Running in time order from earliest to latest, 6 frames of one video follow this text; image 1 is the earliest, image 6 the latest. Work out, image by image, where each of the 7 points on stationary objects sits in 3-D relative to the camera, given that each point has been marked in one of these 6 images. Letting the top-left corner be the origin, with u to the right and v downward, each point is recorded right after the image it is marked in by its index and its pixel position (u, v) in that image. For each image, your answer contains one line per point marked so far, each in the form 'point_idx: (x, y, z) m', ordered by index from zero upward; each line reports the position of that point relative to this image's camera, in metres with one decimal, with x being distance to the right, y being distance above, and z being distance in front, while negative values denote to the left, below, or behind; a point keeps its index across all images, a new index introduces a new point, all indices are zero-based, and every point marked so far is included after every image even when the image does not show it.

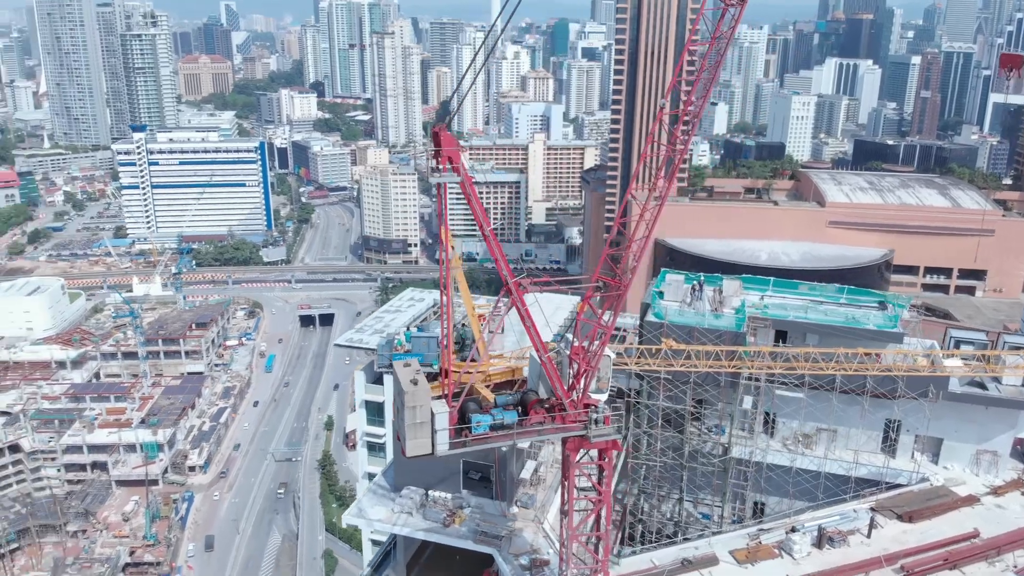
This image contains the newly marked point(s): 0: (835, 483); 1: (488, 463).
0: (+3.0, -1.8, +8.8) m
1: (-0.2, -1.4, +7.4) m
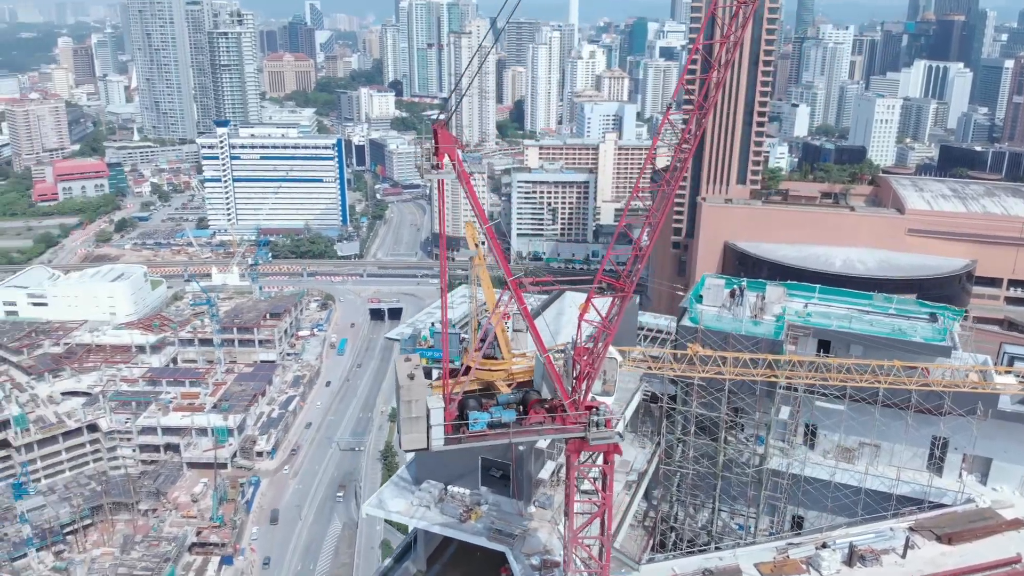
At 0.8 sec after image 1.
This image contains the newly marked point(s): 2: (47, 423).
0: (+3.3, -1.9, +8.5) m
1: (-0.1, -1.4, +7.4) m
2: (-7.8, -2.3, +16.0) m
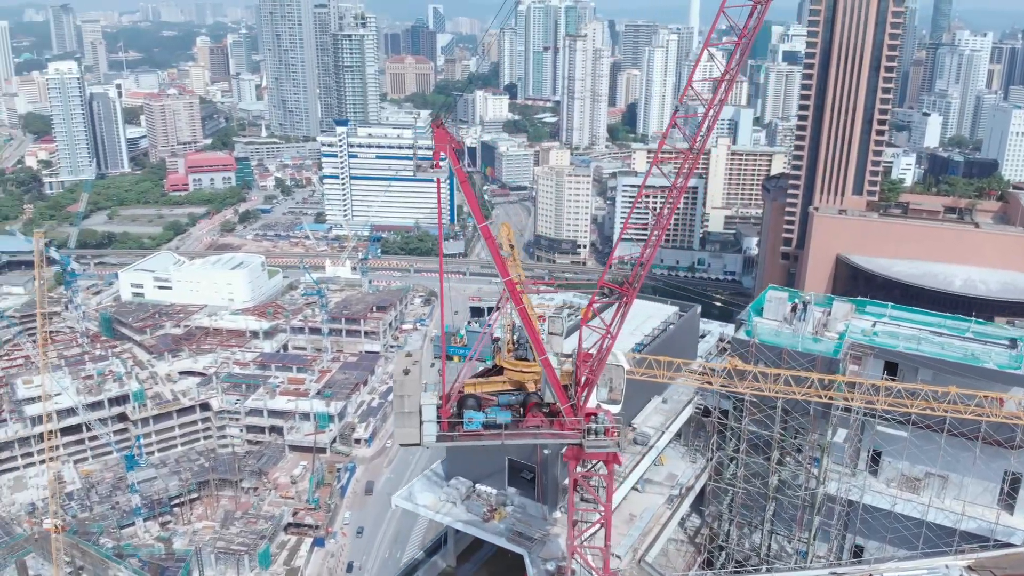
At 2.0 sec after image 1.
0: (+3.6, -2.1, +8.0) m
1: (+0.2, -1.4, +7.4) m
2: (-6.3, -2.0, +17.0) m
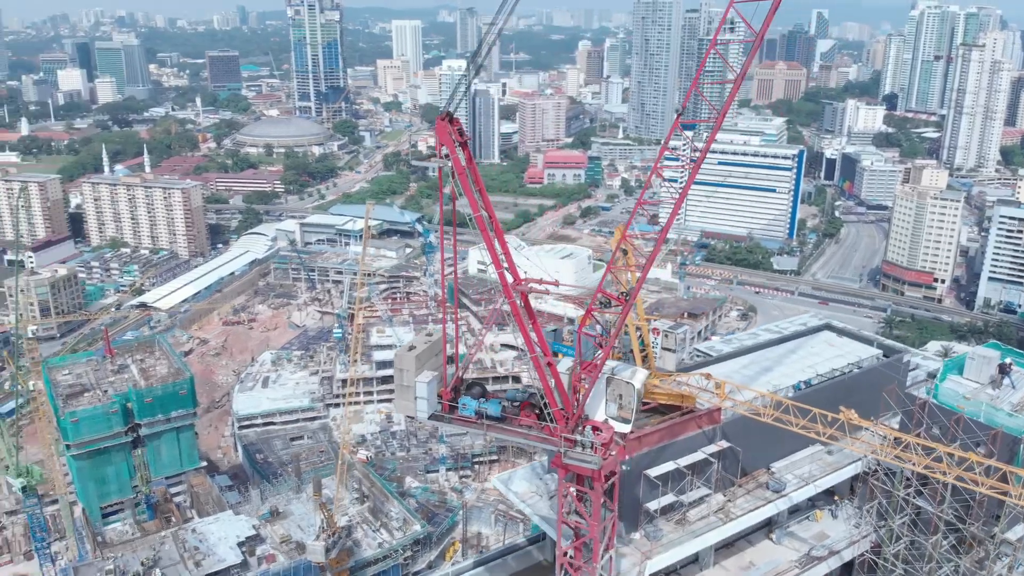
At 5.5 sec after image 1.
0: (+4.1, -2.6, +6.2) m
1: (+0.9, -1.4, +7.1) m
2: (-0.6, -1.6, +18.7) m
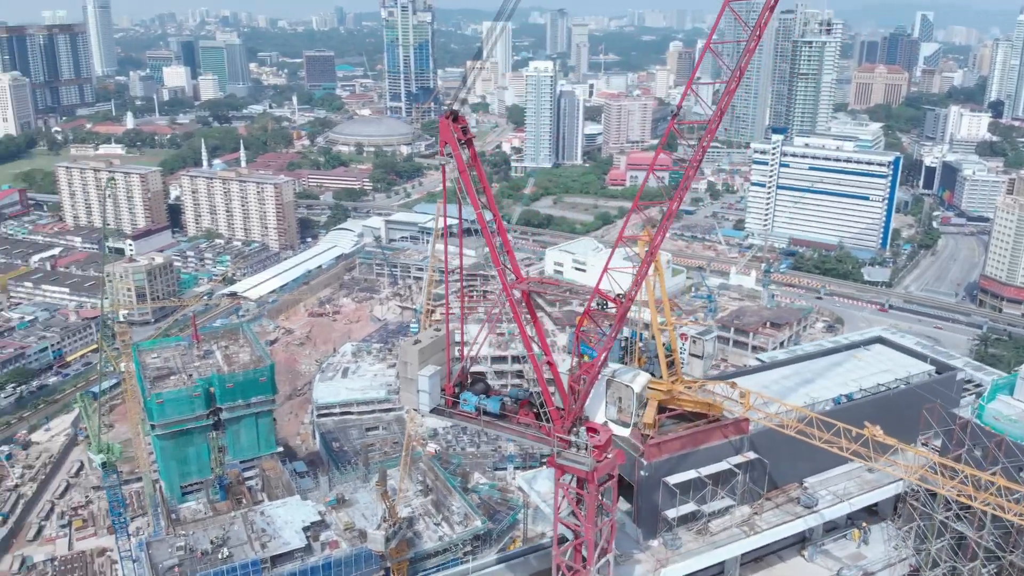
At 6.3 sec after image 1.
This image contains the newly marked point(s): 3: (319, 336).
0: (+4.0, -2.7, +5.7) m
1: (+1.0, -1.5, +7.0) m
2: (+0.9, -1.6, +18.7) m
3: (-3.9, -1.0, +18.9) m
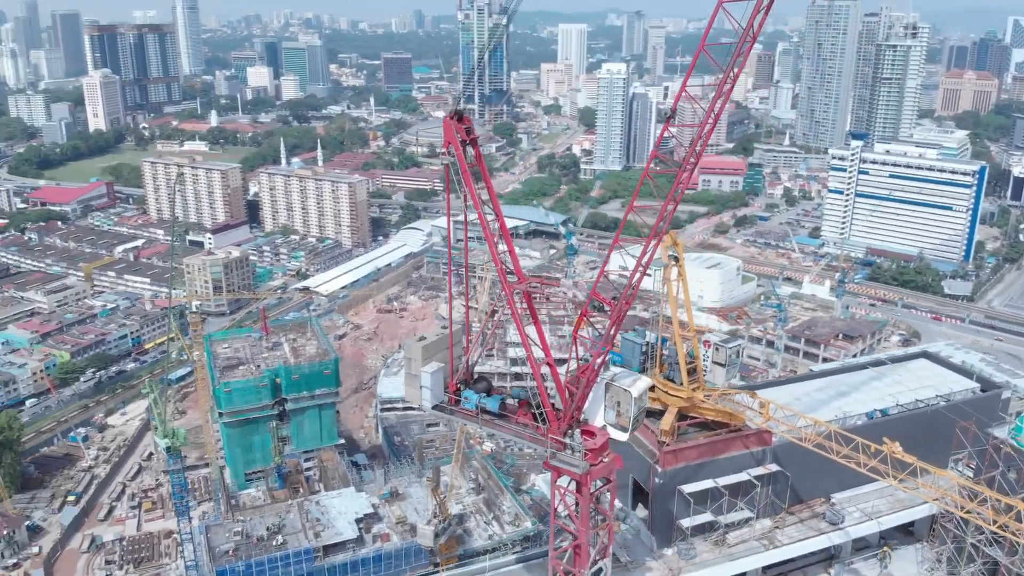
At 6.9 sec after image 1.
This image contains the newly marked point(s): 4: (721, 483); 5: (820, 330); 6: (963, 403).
0: (+4.0, -2.9, +5.4) m
1: (+1.1, -1.5, +7.0) m
2: (+2.1, -1.7, +18.5) m
3: (-2.6, -0.9, +19.3) m
4: (+1.5, -1.4, +6.8) m
5: (+6.8, -0.9, +19.5) m
6: (+3.7, -0.9, +7.7) m
